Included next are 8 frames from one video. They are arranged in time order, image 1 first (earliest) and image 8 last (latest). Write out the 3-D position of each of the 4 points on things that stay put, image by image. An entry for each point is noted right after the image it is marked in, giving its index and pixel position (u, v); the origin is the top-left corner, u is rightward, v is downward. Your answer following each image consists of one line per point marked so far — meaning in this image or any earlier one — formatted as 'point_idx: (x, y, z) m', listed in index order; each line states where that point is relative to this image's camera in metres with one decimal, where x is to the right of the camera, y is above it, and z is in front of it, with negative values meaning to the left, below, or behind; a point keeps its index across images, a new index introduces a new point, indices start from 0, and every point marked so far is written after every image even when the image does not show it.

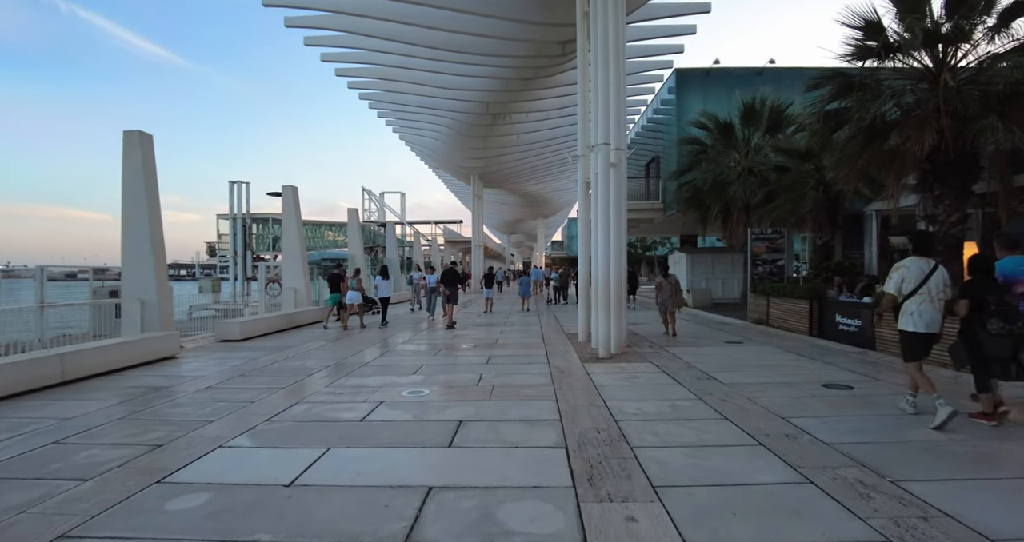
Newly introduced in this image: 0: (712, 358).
0: (+3.5, -1.5, +7.5) m
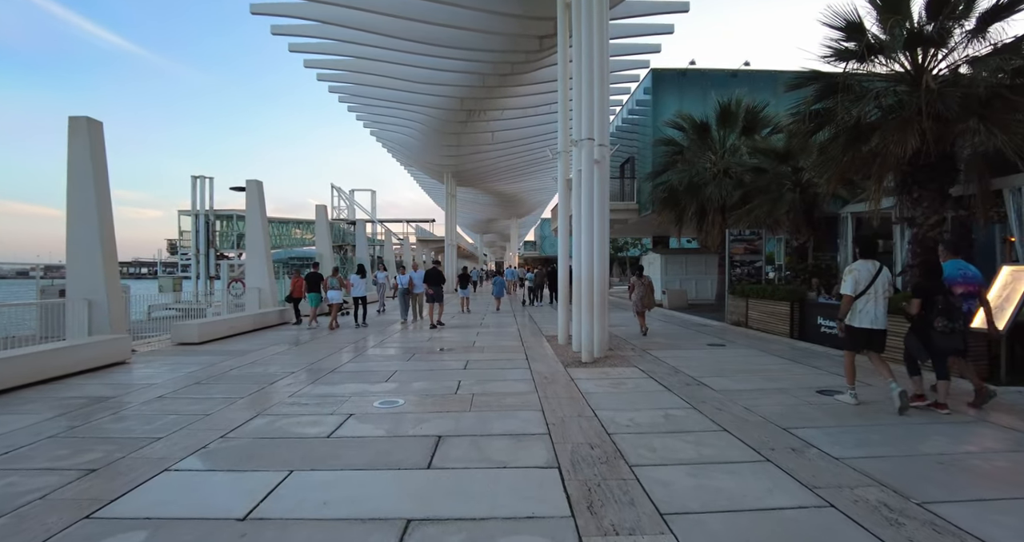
0: (+3.2, -1.6, +7.4) m
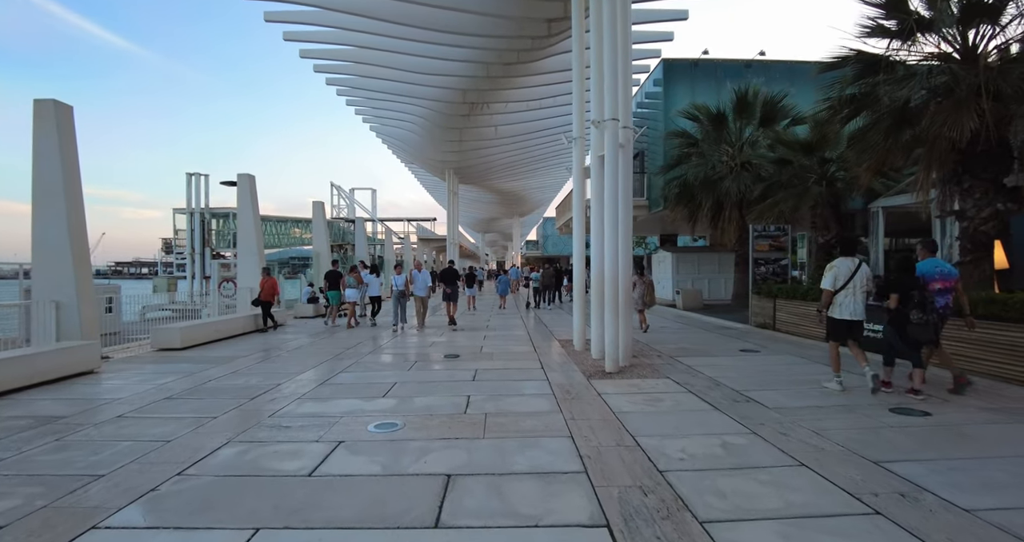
0: (+3.5, -1.5, +6.5) m
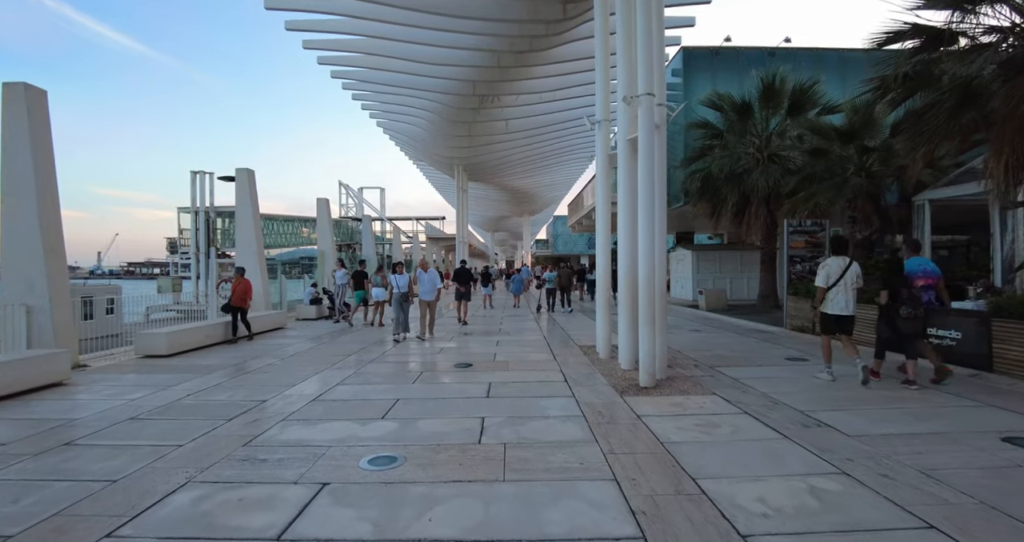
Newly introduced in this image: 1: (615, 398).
0: (+3.7, -1.5, +5.6) m
1: (+1.3, -1.6, +5.2) m
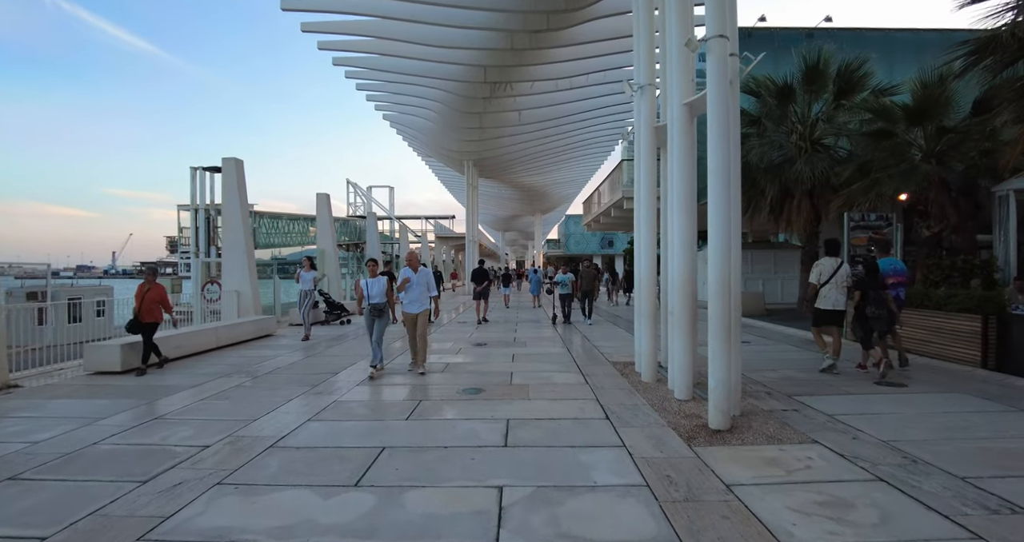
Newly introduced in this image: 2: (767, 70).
0: (+4.0, -1.5, +4.1) m
1: (+1.5, -1.6, +3.7) m
2: (+10.0, +7.9, +16.5) m
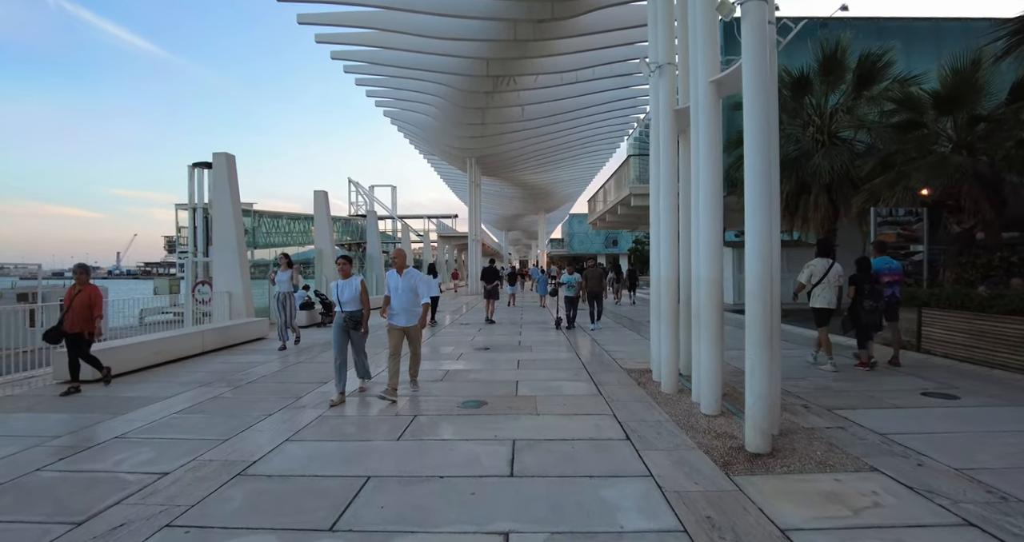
0: (+4.0, -1.5, +3.6) m
1: (+1.6, -1.6, +3.2) m
2: (+10.1, +7.9, +15.9) m
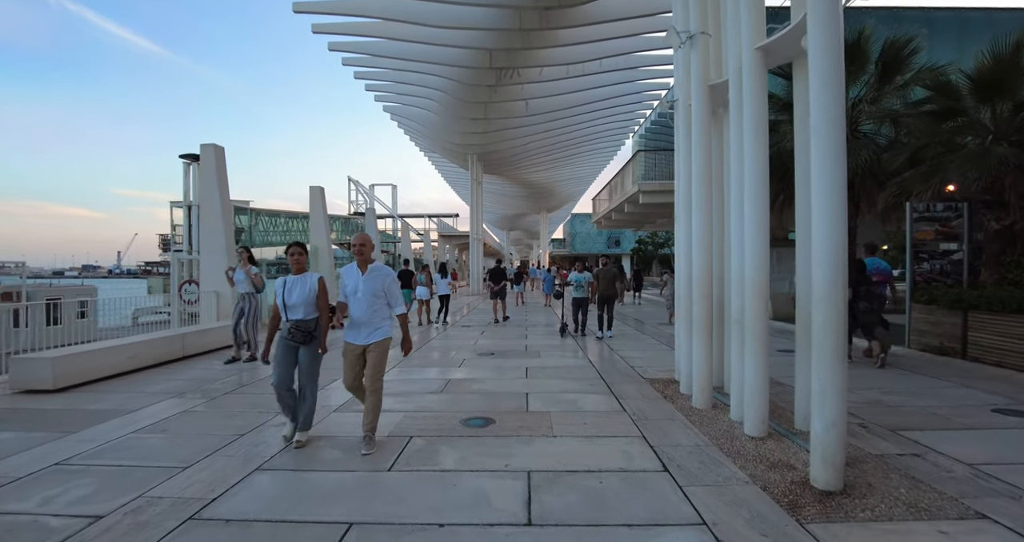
0: (+4.1, -1.5, +2.9) m
1: (+1.7, -1.5, +2.5) m
2: (+10.3, +7.9, +15.2) m
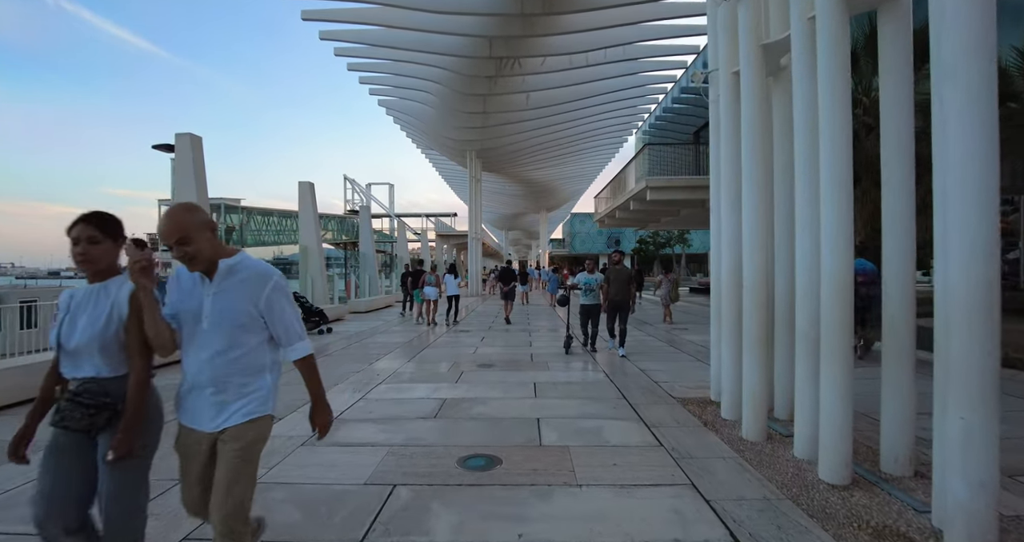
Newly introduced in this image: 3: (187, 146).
0: (+4.2, -1.5, +2.1) m
1: (+1.8, -1.5, +1.7) m
2: (+10.3, +7.9, +14.4) m
3: (-7.4, +2.8, +9.6) m
